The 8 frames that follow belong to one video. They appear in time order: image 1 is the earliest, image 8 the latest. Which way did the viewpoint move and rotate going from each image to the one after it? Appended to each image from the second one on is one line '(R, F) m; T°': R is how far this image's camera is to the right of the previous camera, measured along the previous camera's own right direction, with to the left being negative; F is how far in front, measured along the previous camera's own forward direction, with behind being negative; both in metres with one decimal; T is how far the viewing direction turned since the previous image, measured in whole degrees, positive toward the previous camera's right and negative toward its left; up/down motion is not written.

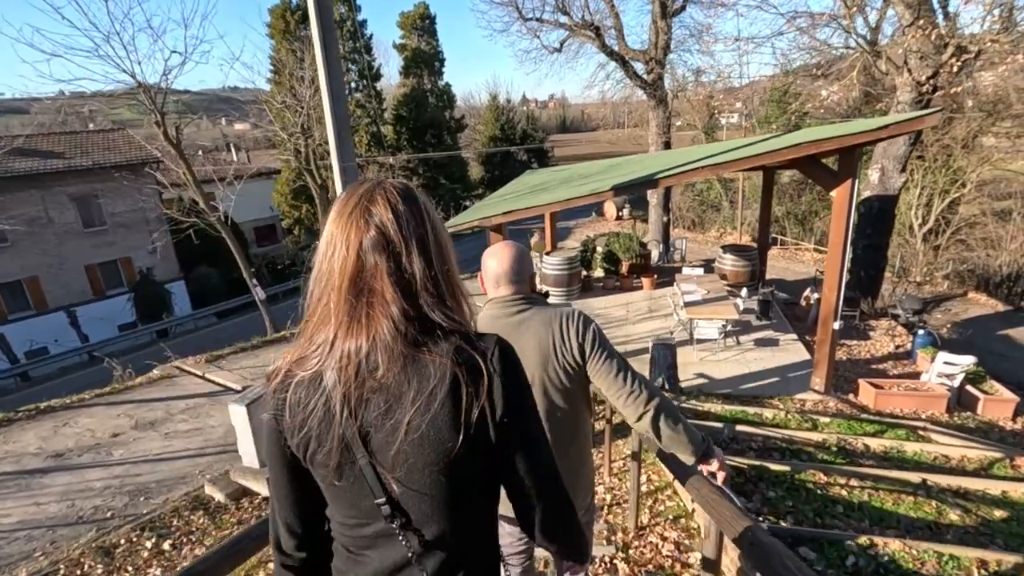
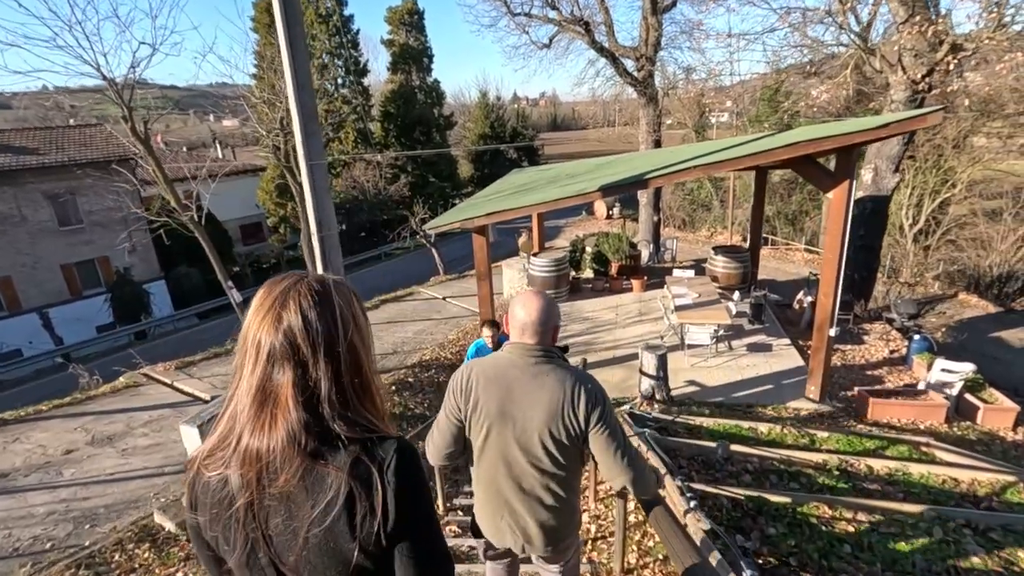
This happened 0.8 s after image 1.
(+0.1, +0.3) m; +1°
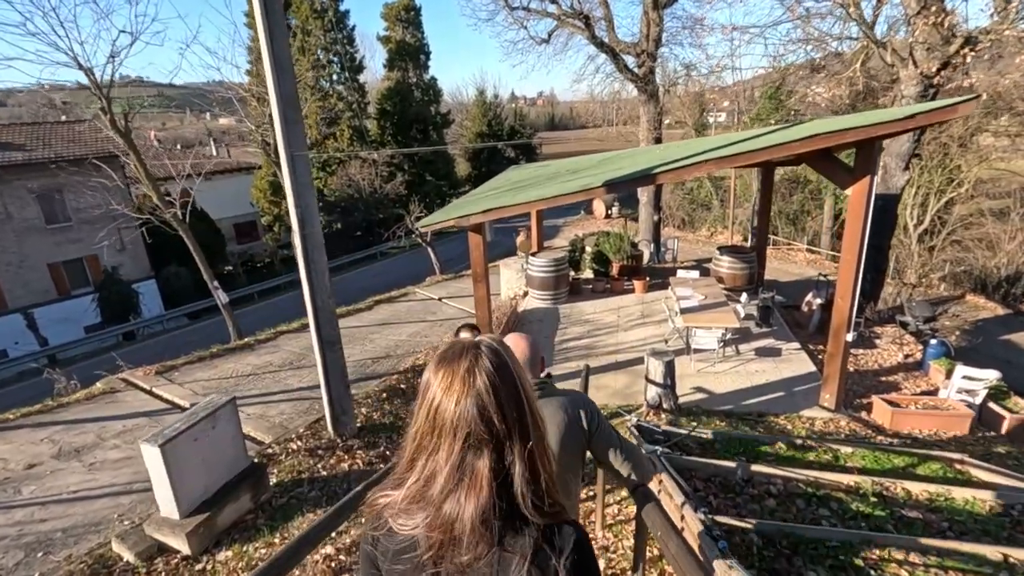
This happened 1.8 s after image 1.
(0.0, +0.4) m; 0°
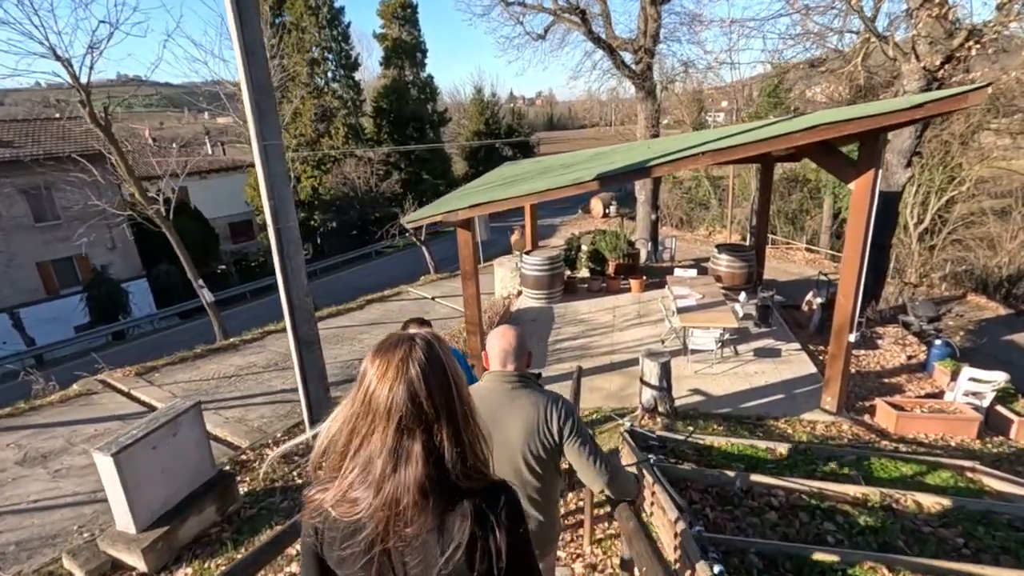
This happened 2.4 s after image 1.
(+0.1, +0.3) m; 0°
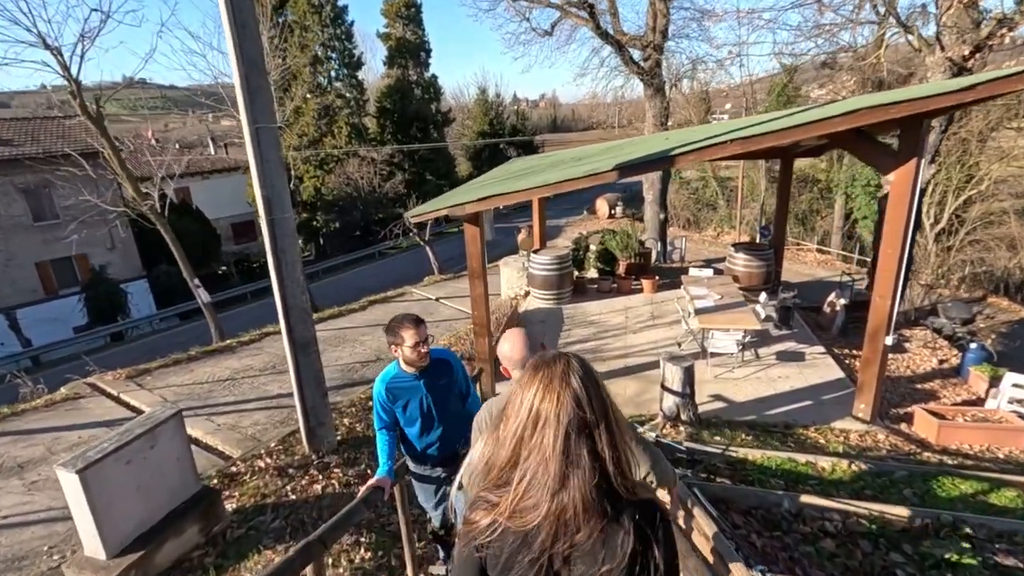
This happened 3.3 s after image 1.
(-0.1, +0.4) m; 0°
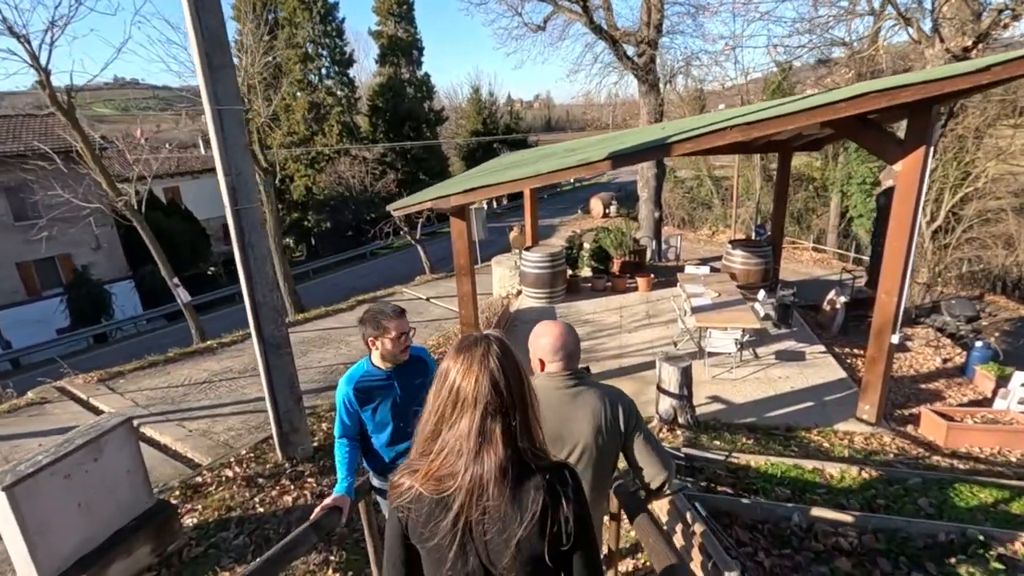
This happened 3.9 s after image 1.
(+0.1, +0.3) m; +1°
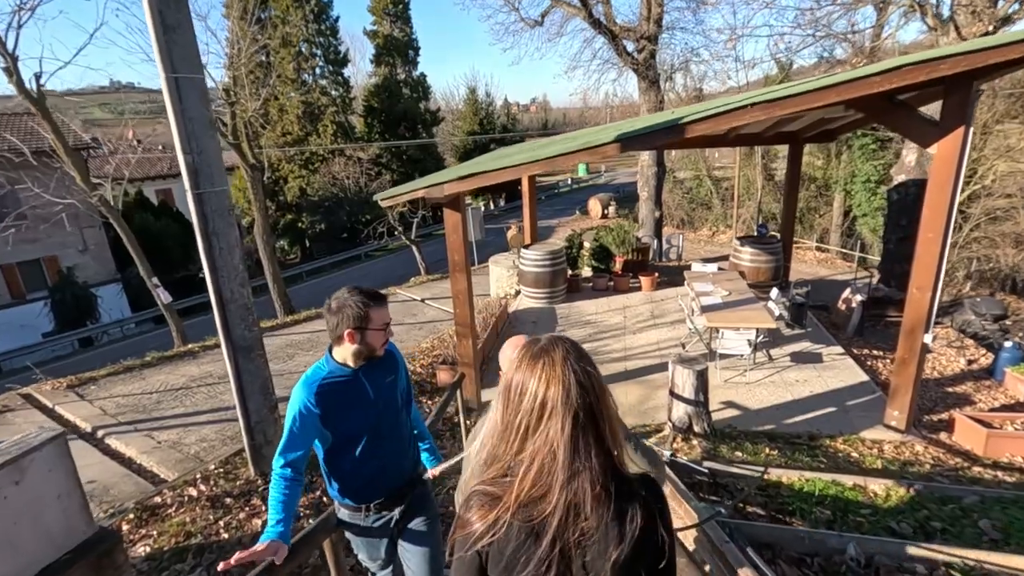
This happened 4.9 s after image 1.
(0.0, +0.5) m; 0°
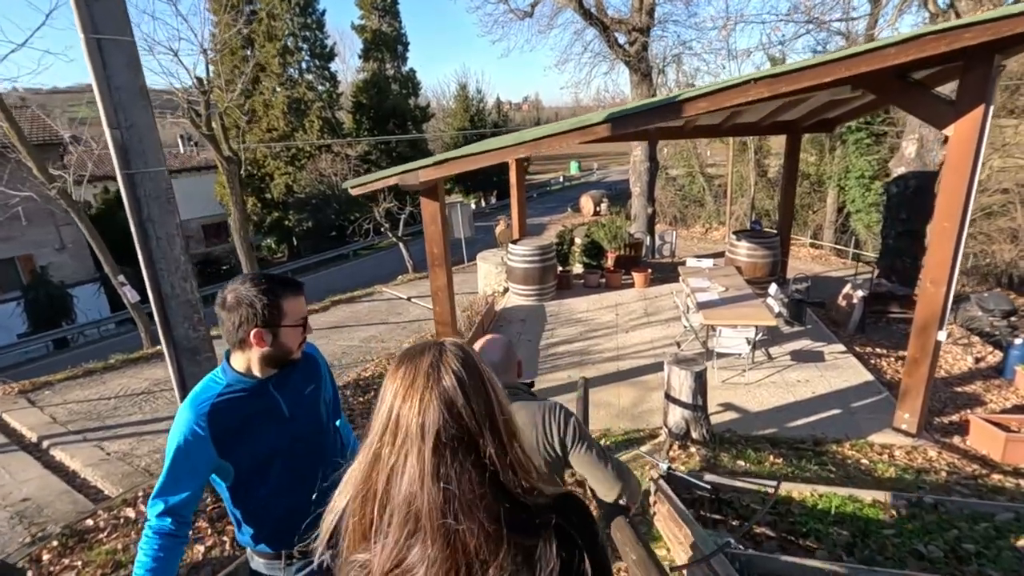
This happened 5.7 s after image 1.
(+0.1, +0.4) m; +1°
